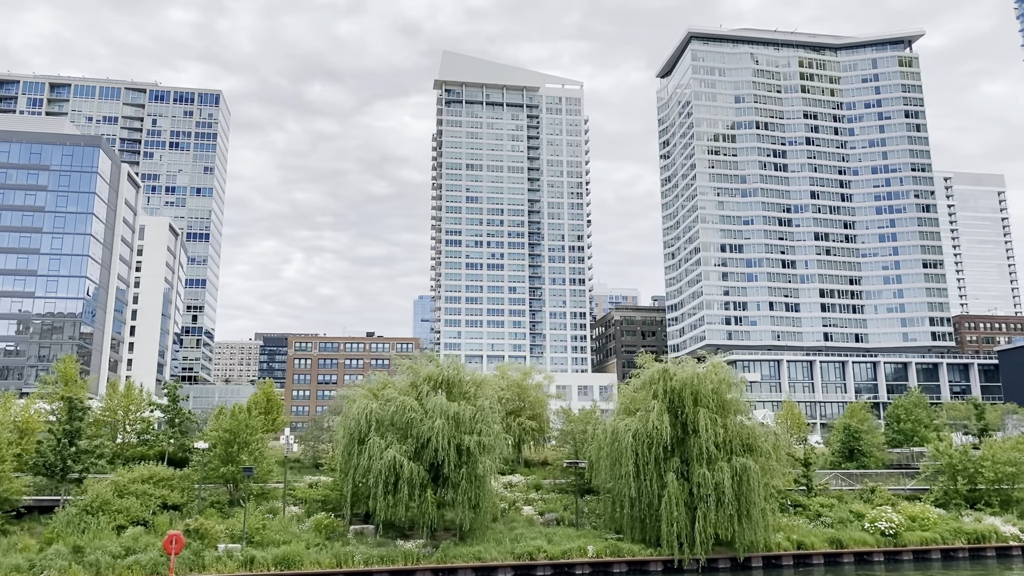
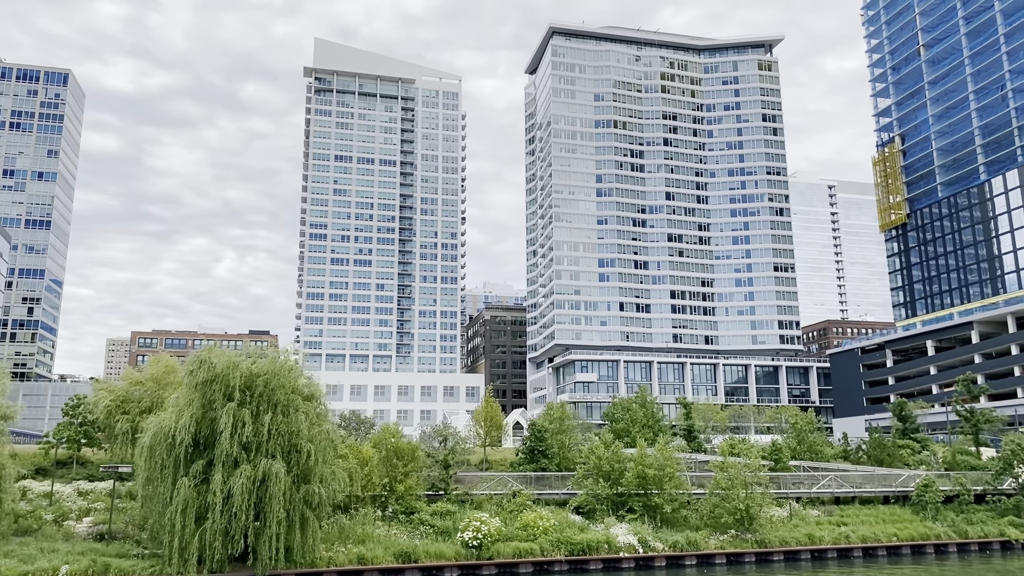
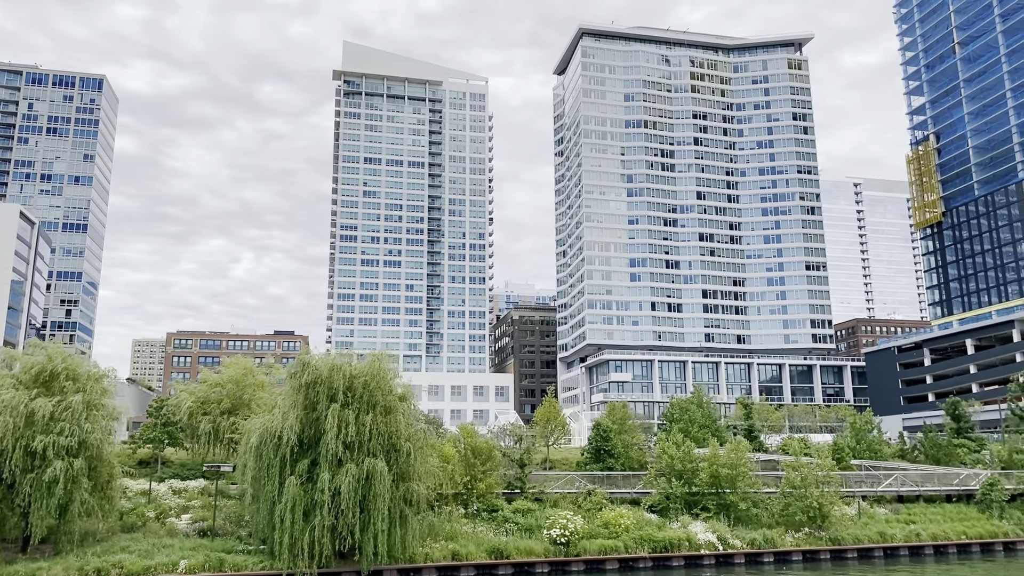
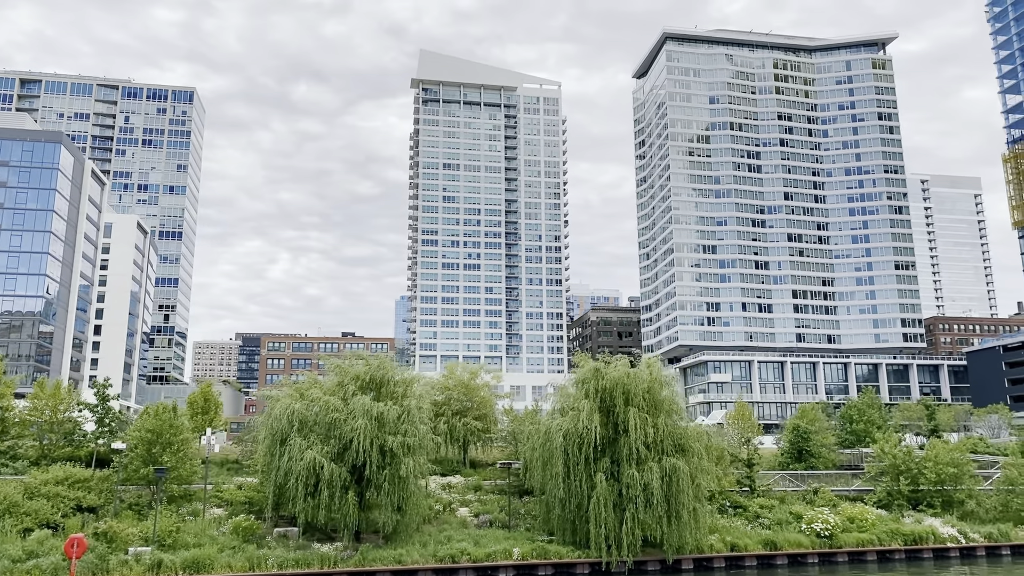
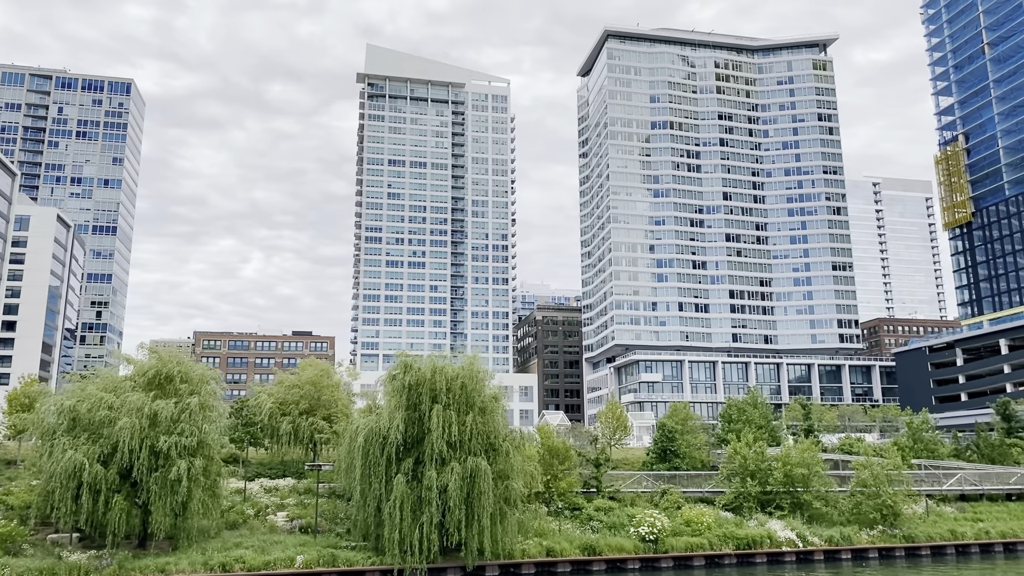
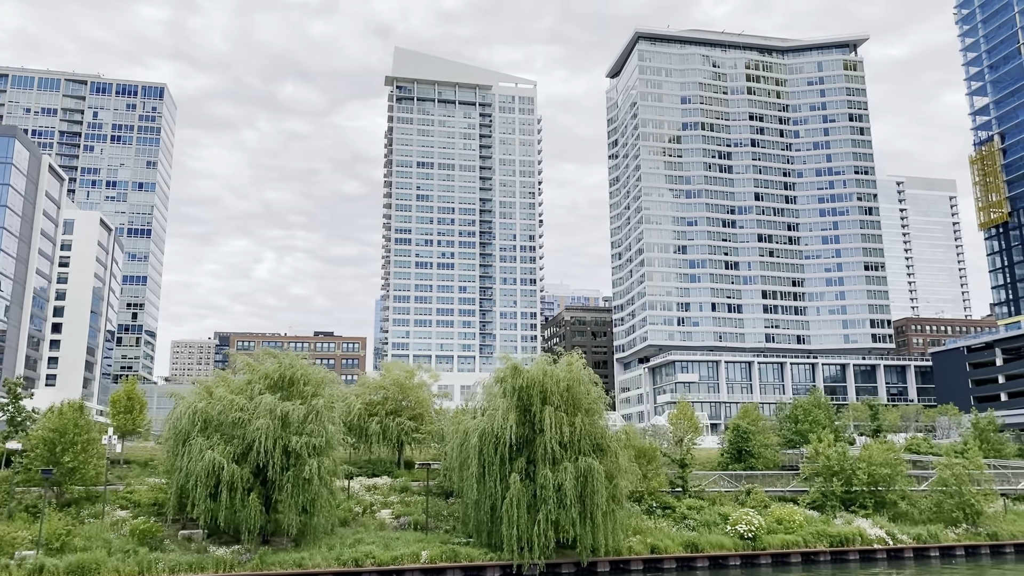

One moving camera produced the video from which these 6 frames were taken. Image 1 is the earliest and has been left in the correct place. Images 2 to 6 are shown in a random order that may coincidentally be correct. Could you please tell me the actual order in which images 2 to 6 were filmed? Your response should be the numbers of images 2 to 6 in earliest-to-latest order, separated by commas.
4, 6, 5, 3, 2
